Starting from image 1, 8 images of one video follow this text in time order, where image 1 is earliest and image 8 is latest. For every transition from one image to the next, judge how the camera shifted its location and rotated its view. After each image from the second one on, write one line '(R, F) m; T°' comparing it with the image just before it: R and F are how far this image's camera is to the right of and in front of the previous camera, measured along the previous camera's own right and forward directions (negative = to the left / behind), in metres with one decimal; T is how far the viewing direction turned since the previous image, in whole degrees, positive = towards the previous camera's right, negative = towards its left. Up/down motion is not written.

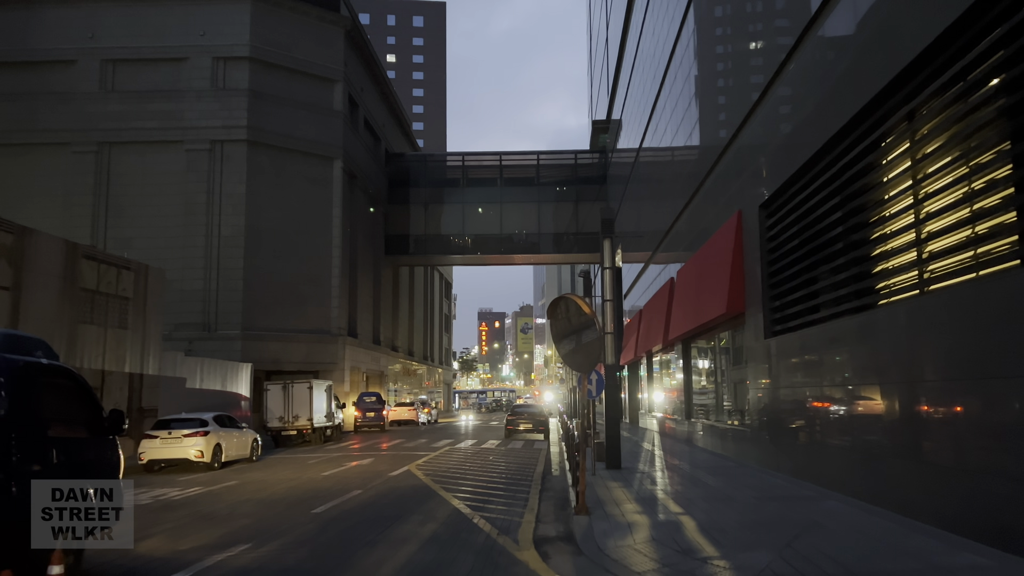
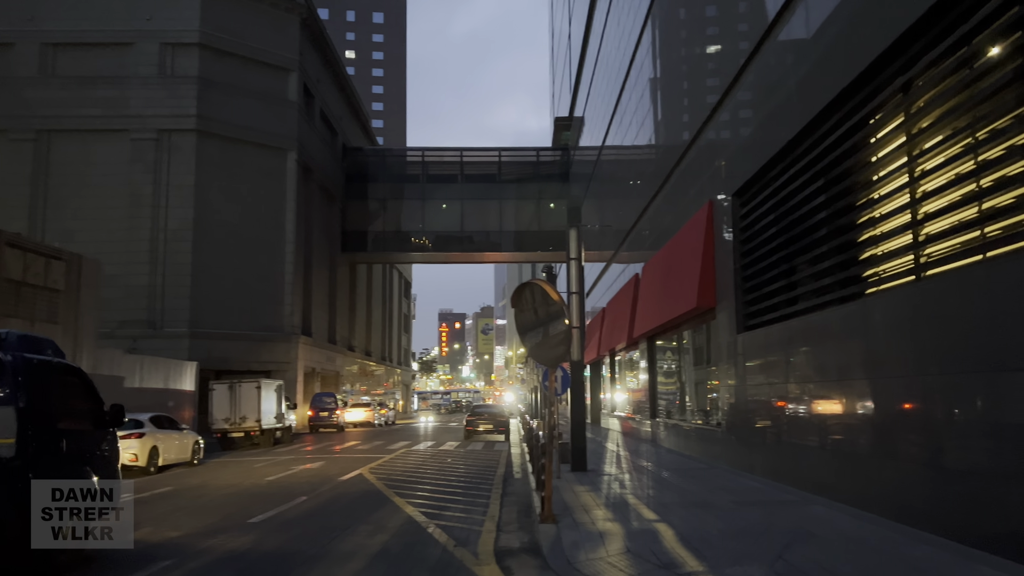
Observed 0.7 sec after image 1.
(0.0, +1.0) m; +3°
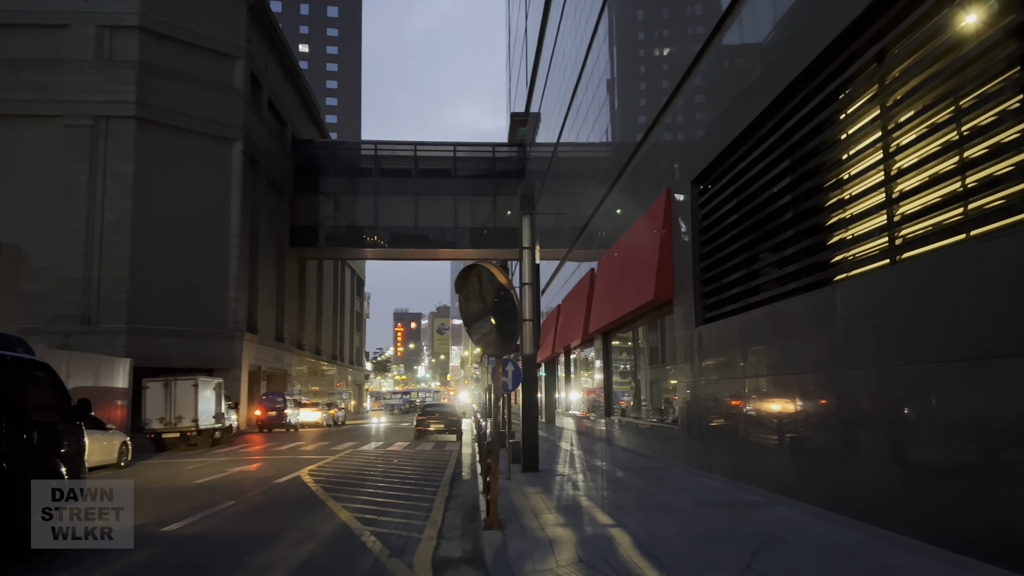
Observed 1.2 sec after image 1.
(+0.1, +0.8) m; +3°
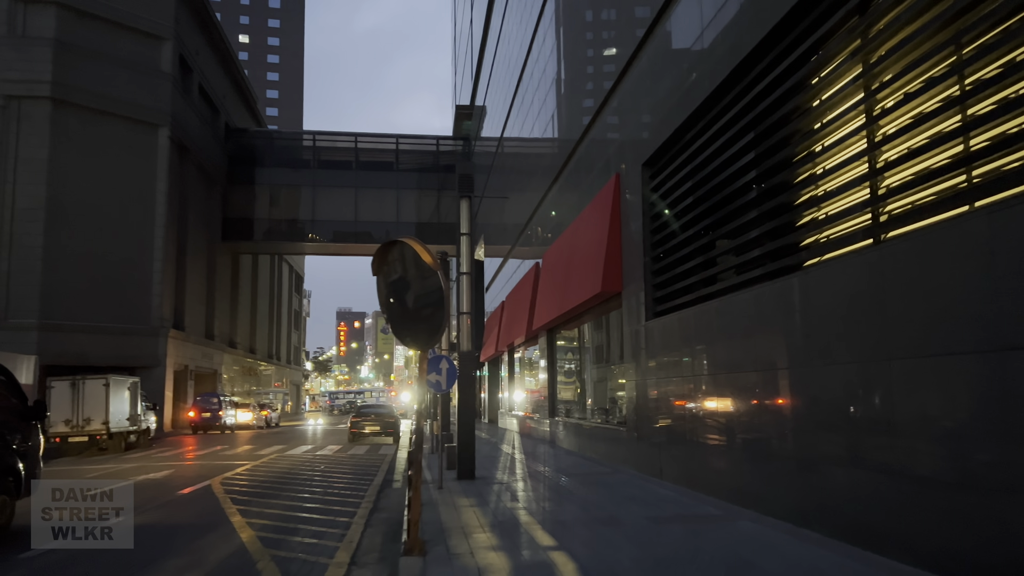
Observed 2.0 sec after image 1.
(+0.2, +1.2) m; +4°
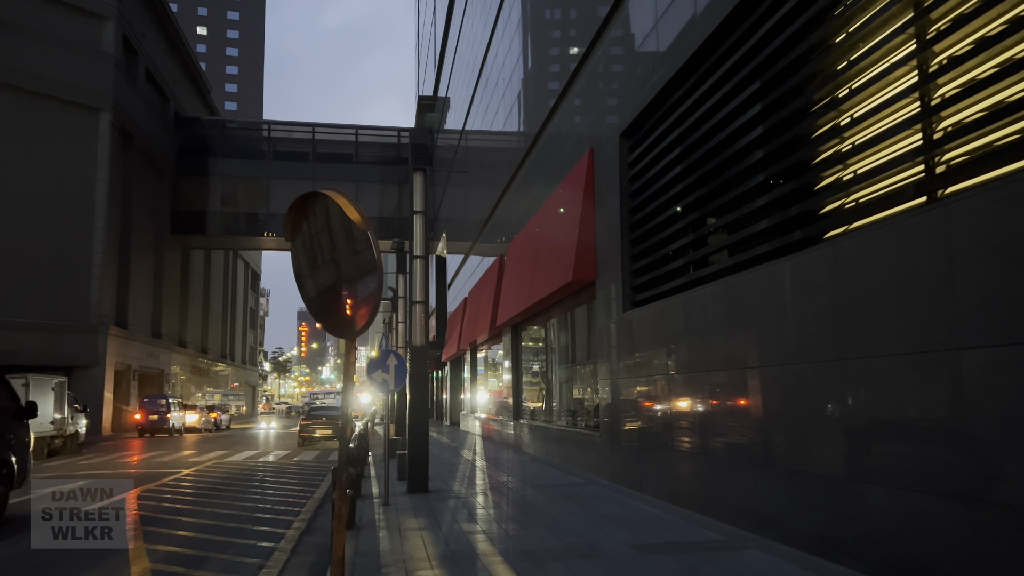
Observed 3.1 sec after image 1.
(+0.1, +1.6) m; +3°
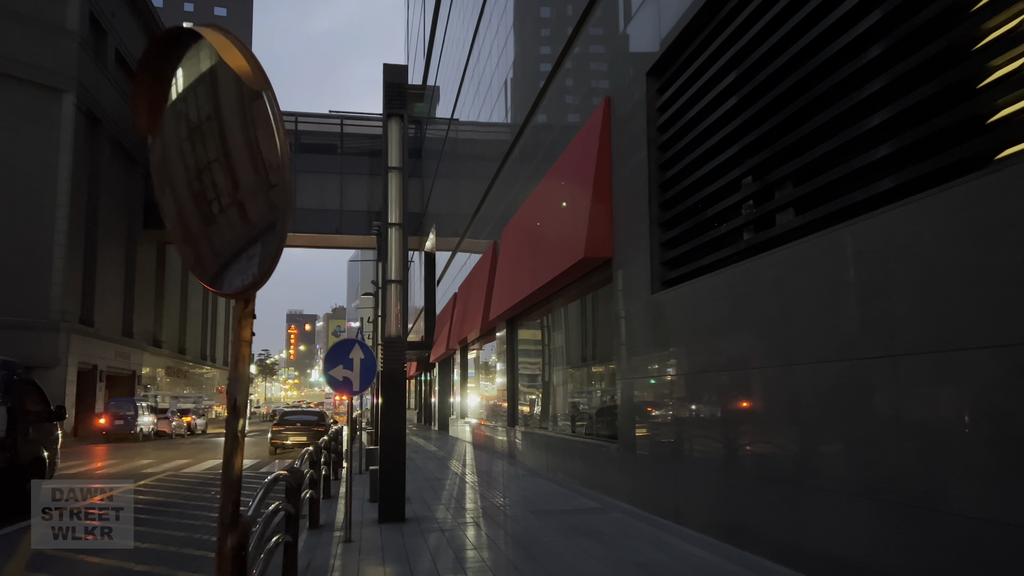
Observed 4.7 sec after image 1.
(-0.1, +2.3) m; +1°
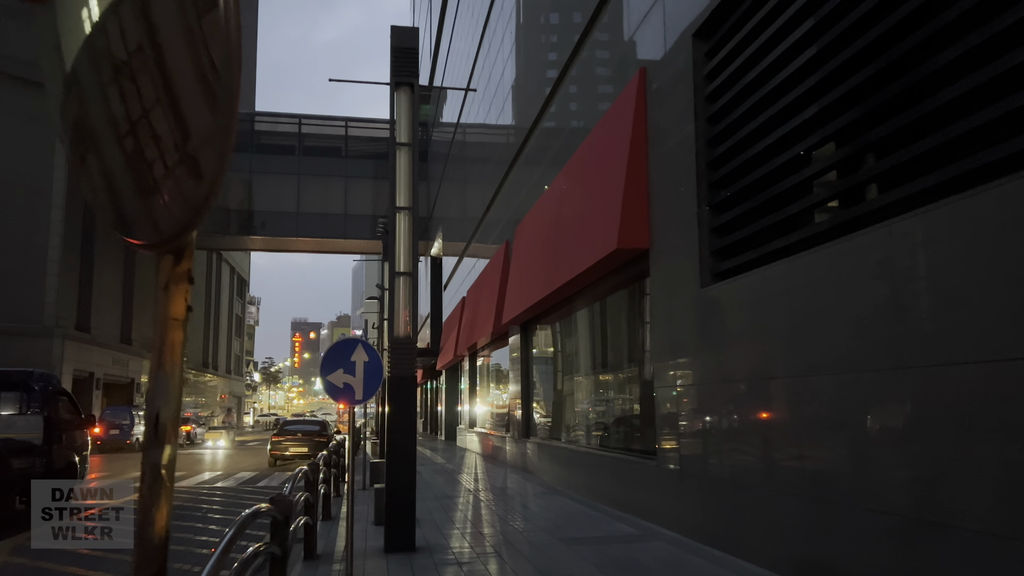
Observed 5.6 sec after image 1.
(-0.2, +1.2) m; 0°
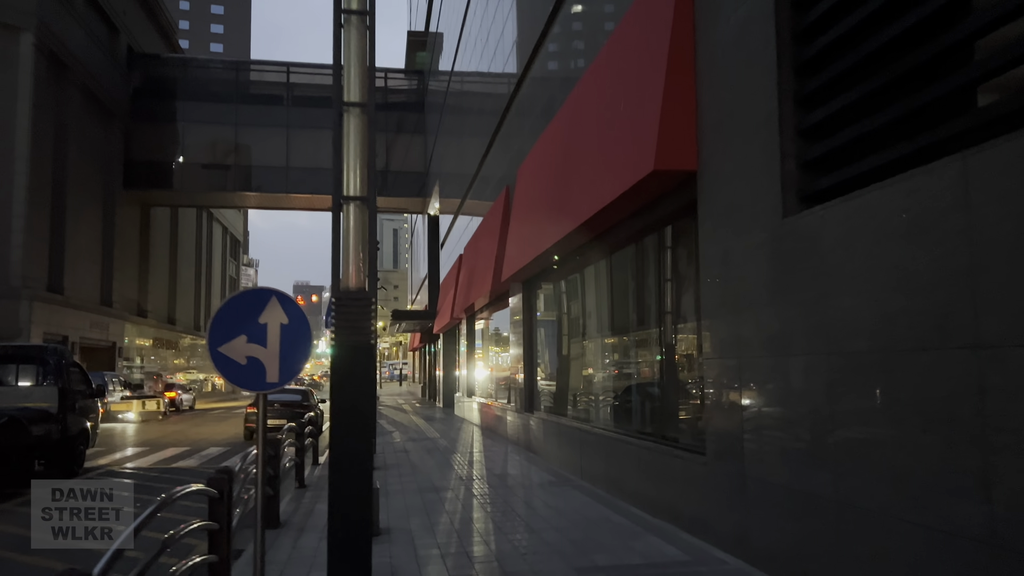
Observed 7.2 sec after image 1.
(0.0, +2.3) m; 0°
